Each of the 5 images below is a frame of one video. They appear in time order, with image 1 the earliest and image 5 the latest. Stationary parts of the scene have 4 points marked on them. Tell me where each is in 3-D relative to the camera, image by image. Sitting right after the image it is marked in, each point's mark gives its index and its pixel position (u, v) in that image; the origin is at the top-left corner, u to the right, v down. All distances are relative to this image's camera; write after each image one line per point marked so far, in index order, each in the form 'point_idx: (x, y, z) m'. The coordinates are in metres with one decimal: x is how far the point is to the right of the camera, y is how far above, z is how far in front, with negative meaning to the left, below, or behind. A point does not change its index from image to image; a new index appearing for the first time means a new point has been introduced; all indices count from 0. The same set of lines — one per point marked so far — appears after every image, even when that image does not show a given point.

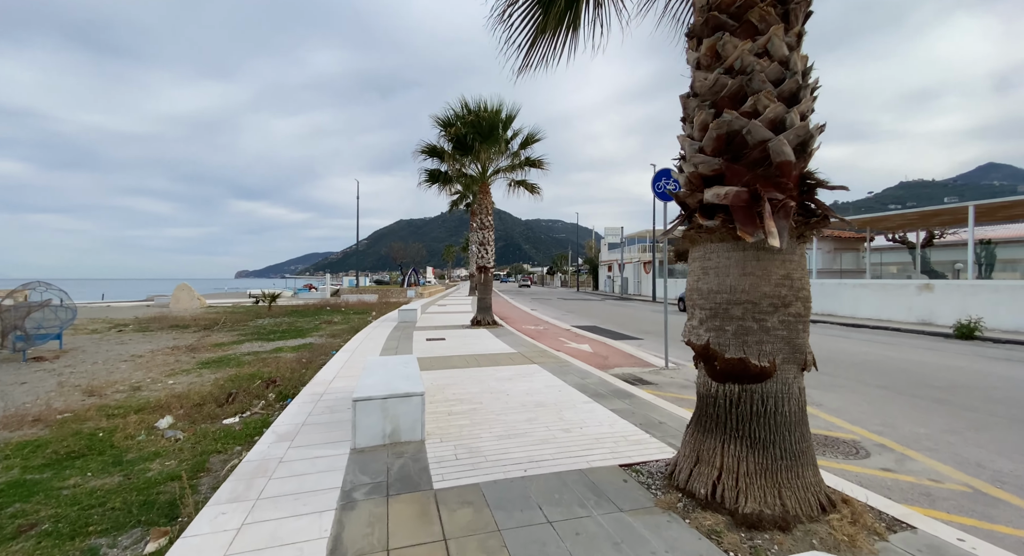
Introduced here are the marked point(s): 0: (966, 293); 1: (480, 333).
0: (+15.0, -0.5, +15.0) m
1: (-0.9, -1.5, +12.3) m
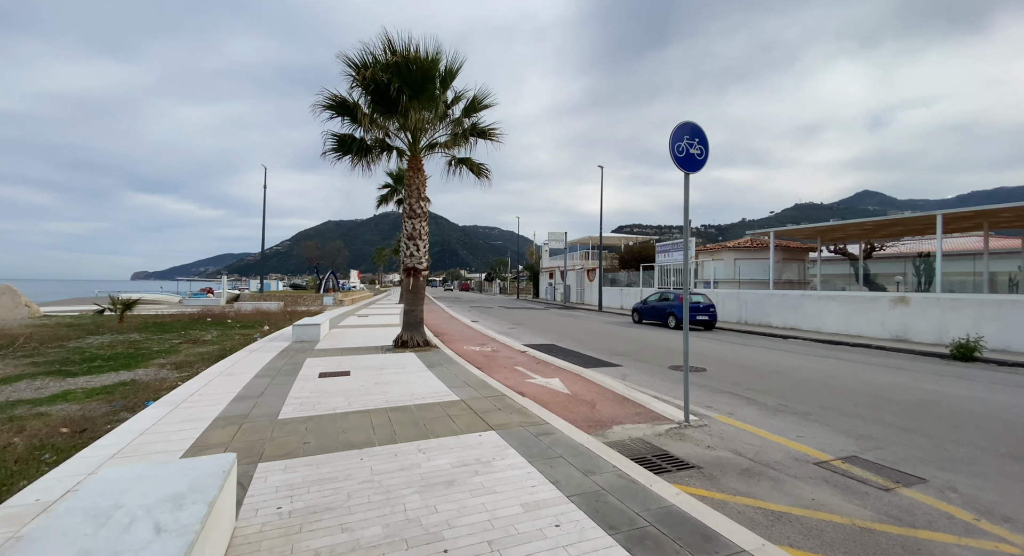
0: (+13.2, -0.9, +13.8) m
1: (-2.1, -1.6, +8.8) m
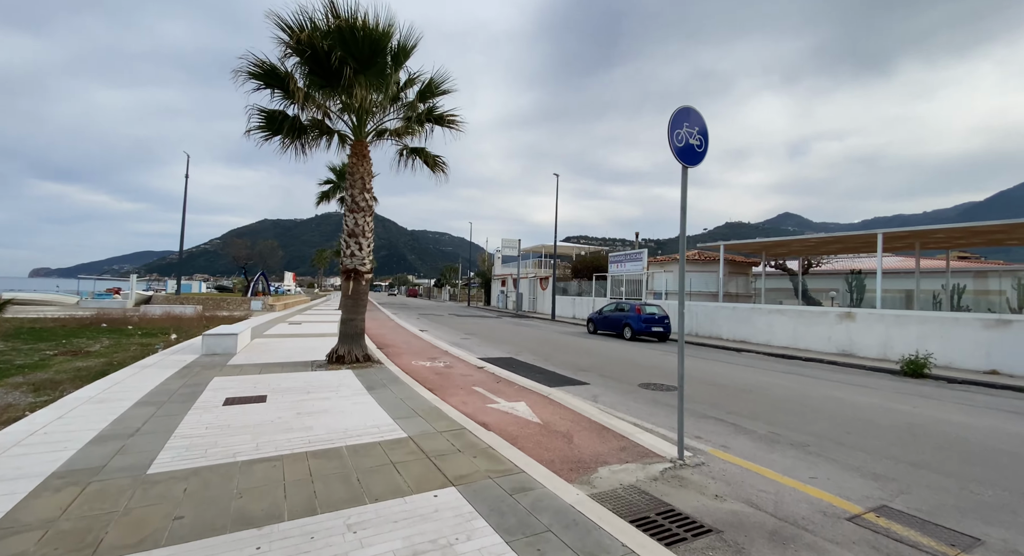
0: (+11.8, -1.4, +14.2) m
1: (-2.8, -1.7, +7.4) m
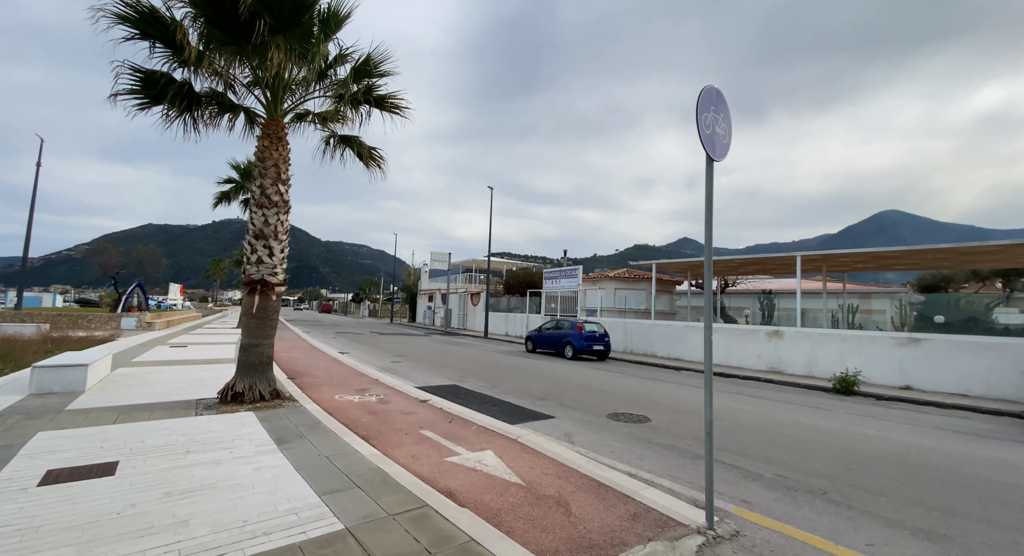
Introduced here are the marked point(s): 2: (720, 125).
0: (+9.8, -2.0, +14.8) m
1: (-3.4, -1.8, +5.6) m
2: (+1.8, +1.4, +4.0) m
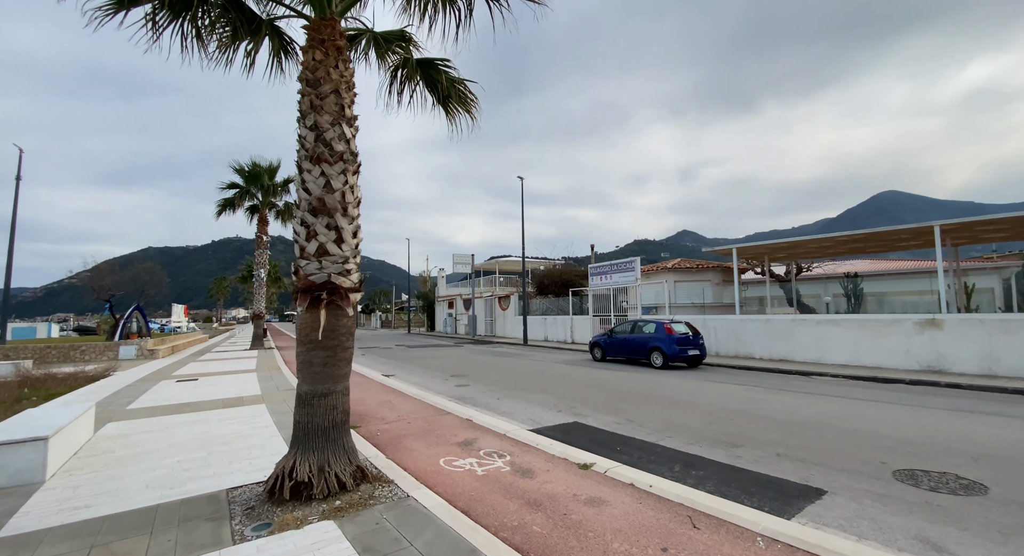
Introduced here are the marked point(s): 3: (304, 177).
0: (+12.2, -1.3, +11.7) m
1: (-1.1, -1.8, +2.6) m
2: (+3.9, +1.7, +1.0) m
3: (-2.0, +0.9, +4.3) m
